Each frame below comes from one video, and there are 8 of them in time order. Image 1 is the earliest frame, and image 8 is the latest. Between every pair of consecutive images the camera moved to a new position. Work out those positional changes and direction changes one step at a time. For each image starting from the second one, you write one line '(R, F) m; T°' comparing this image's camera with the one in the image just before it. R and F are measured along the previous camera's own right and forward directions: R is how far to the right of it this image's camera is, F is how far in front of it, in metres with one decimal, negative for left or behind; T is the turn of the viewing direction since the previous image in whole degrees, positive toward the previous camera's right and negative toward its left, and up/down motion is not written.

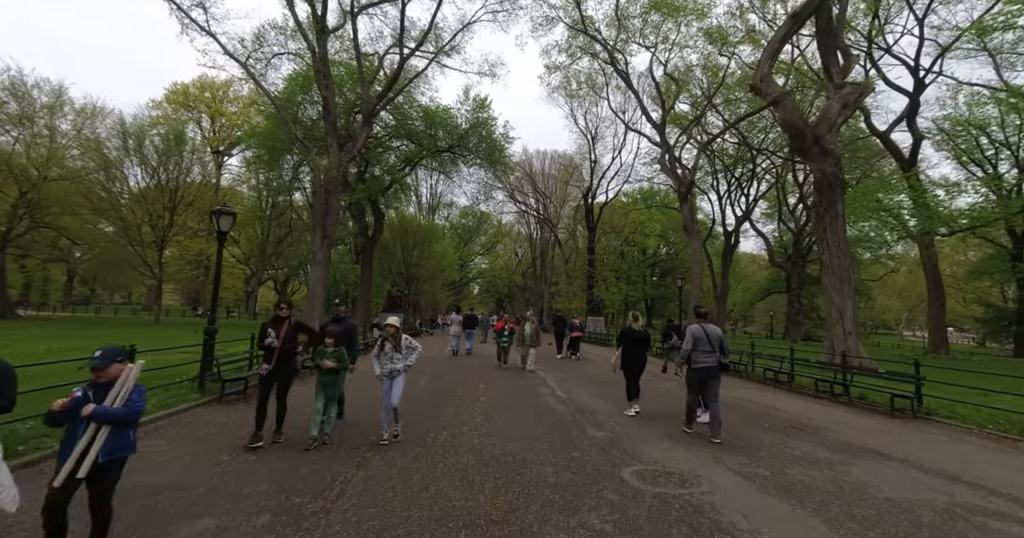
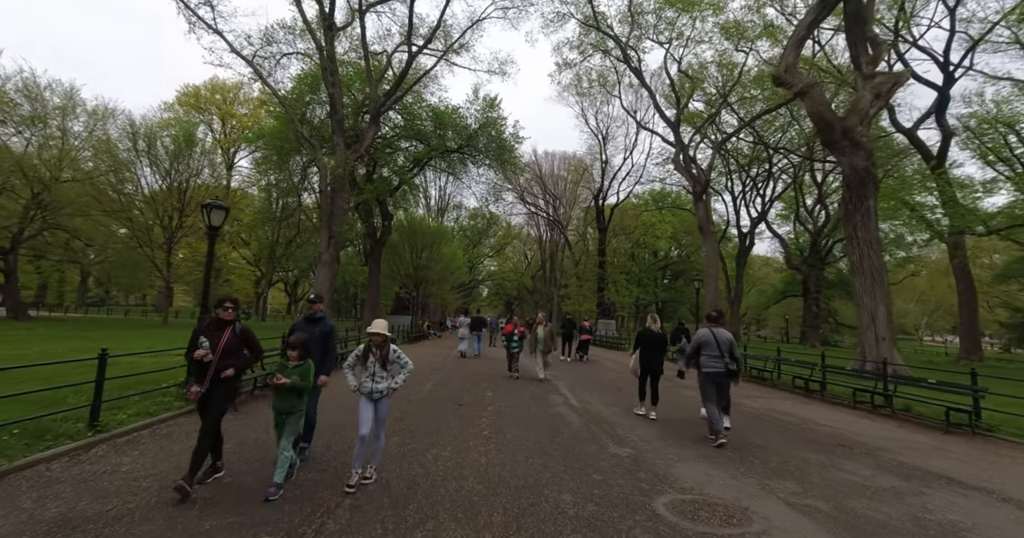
(0.0, +0.5) m; -1°
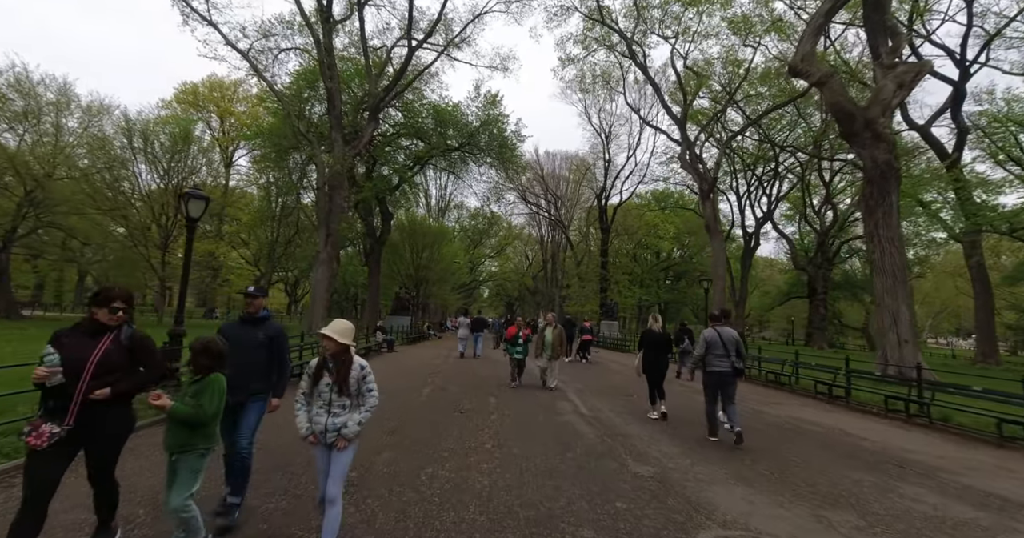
(-0.1, +0.5) m; 0°
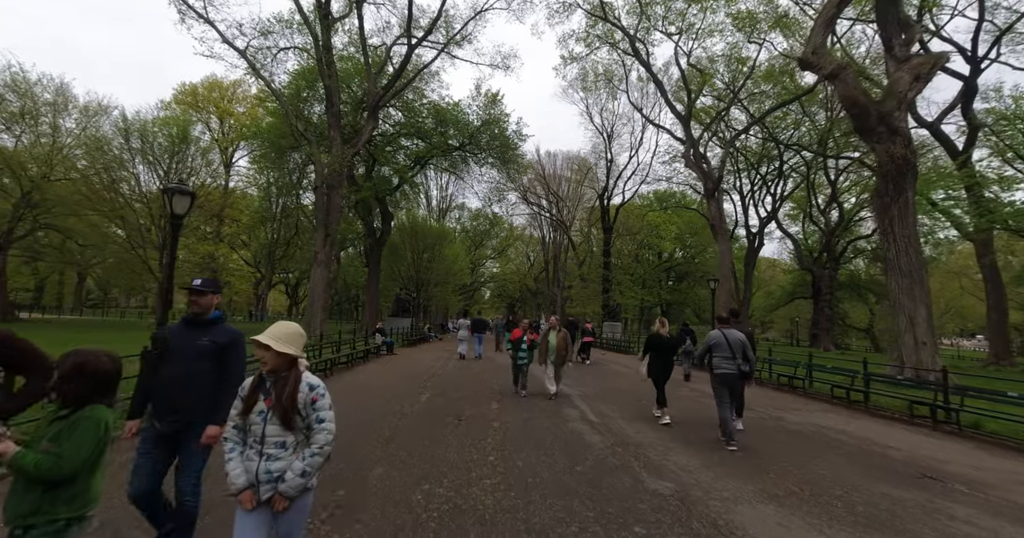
(0.0, +0.3) m; 0°
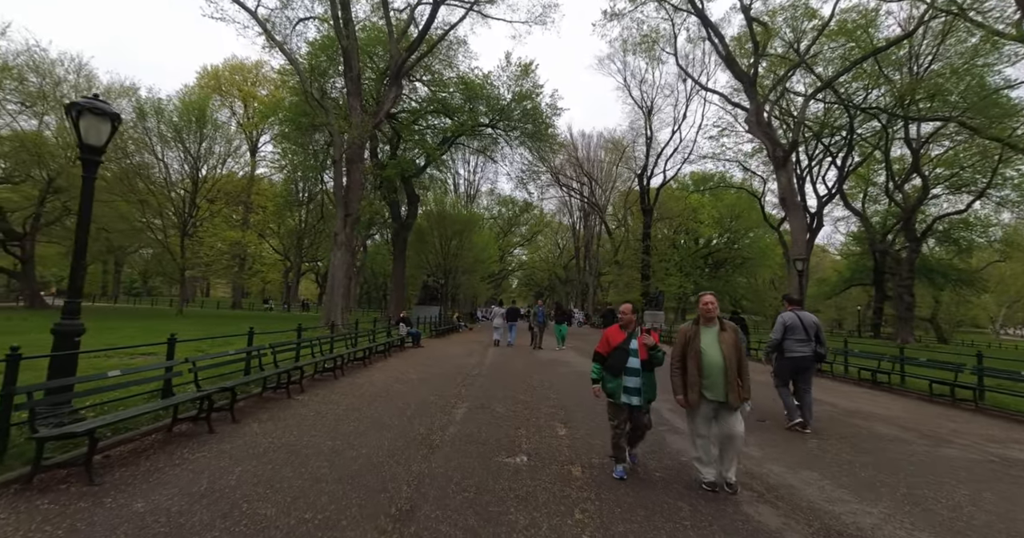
(-0.4, +2.1) m; -3°
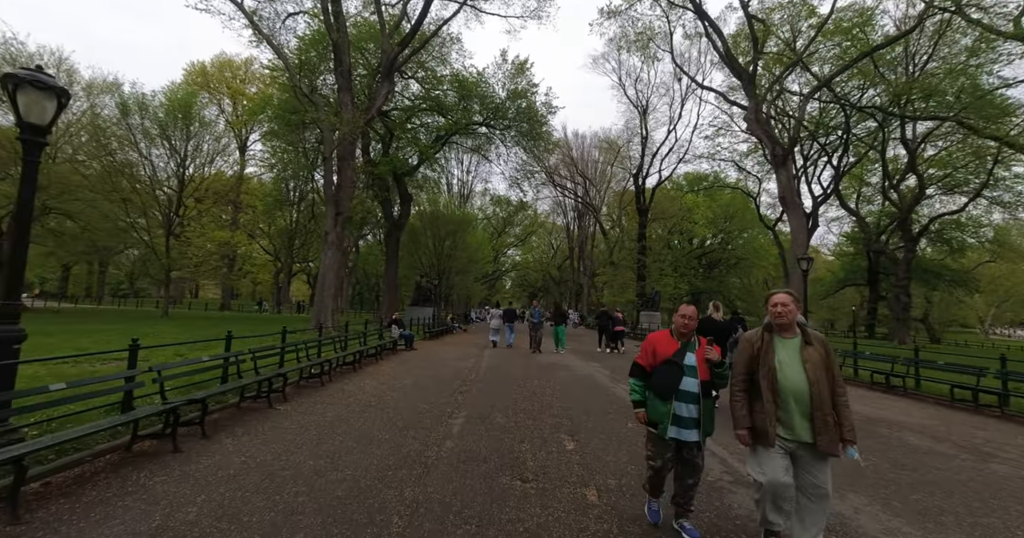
(-0.1, +0.4) m; +1°
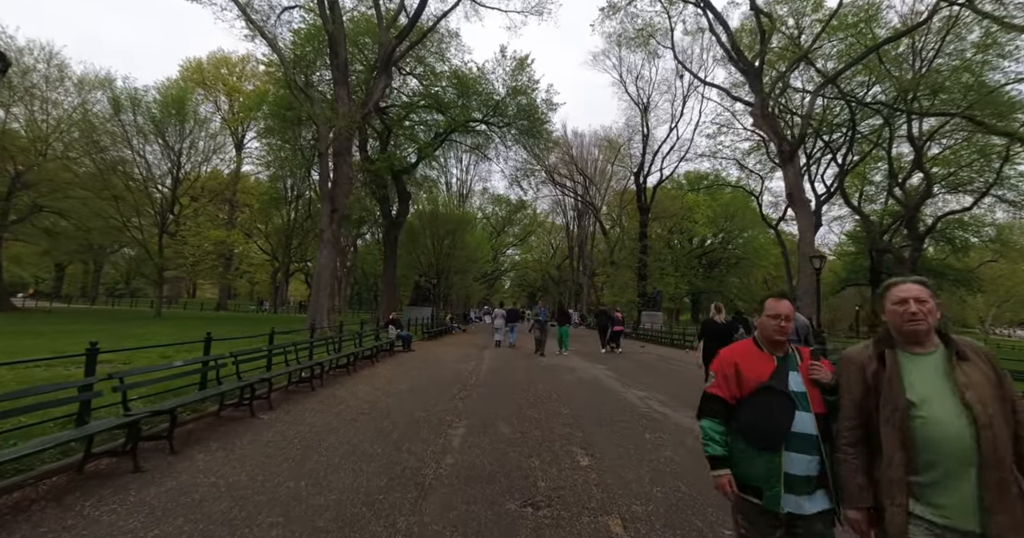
(-0.1, +0.5) m; 0°
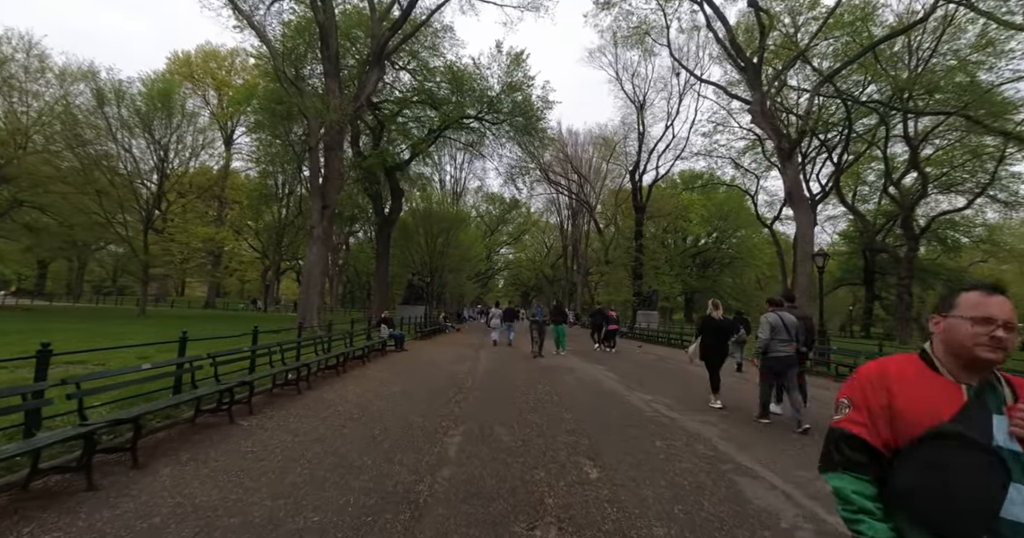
(-0.1, +0.3) m; +1°
